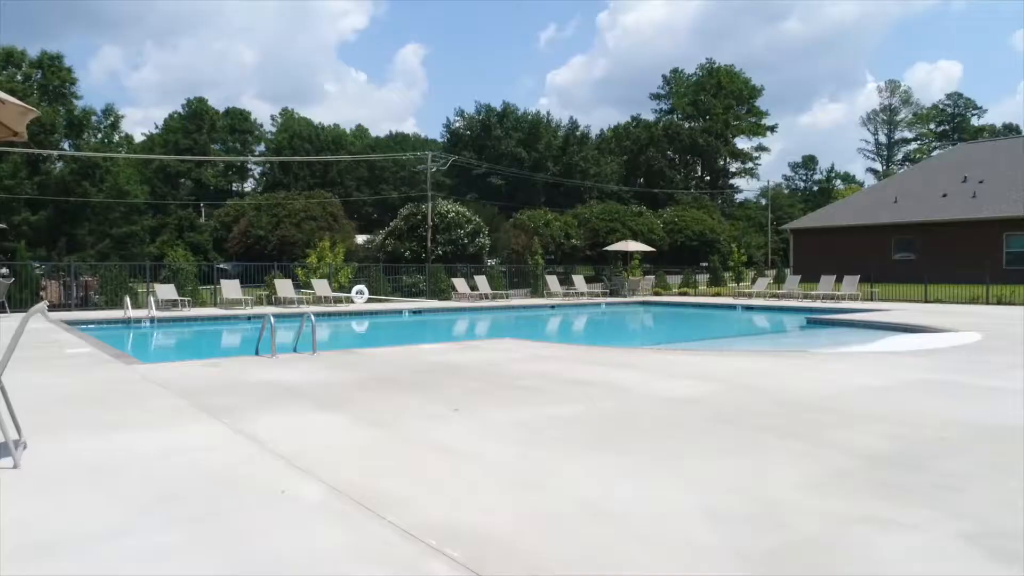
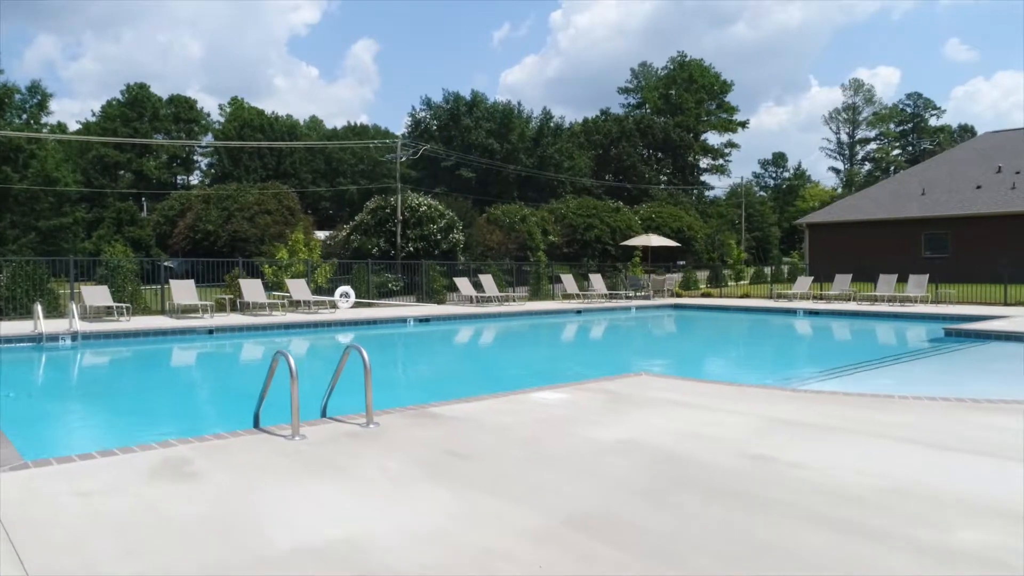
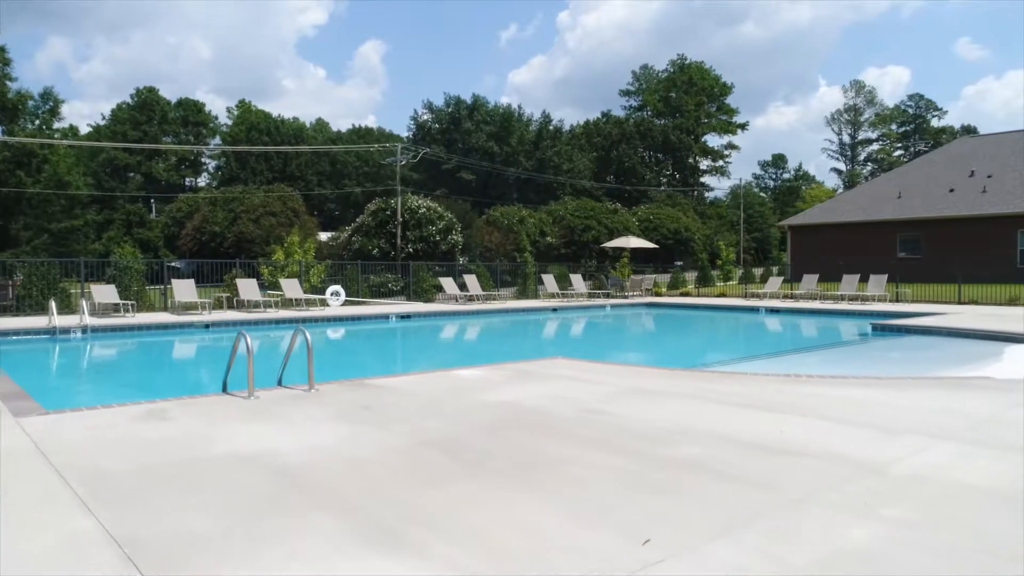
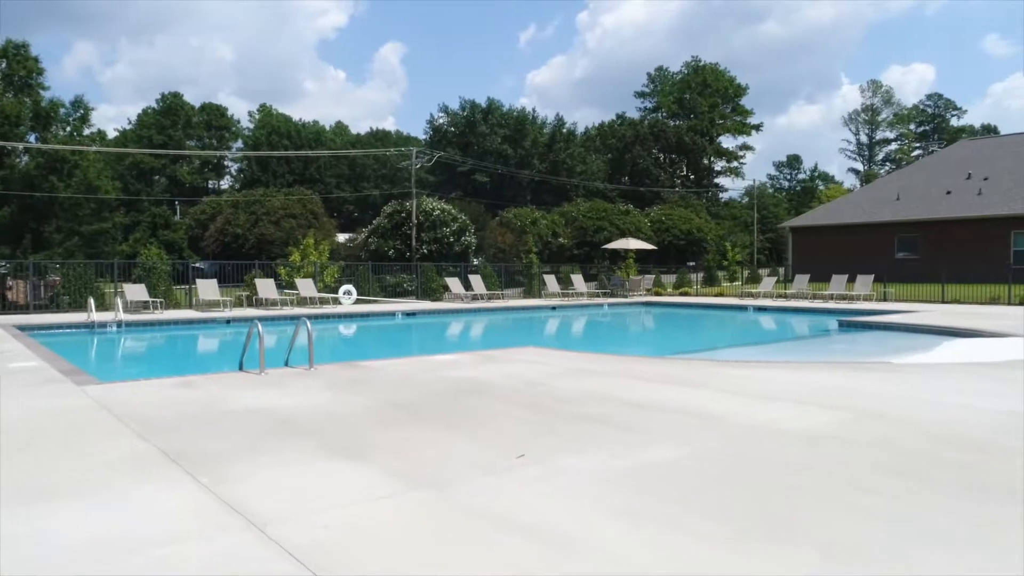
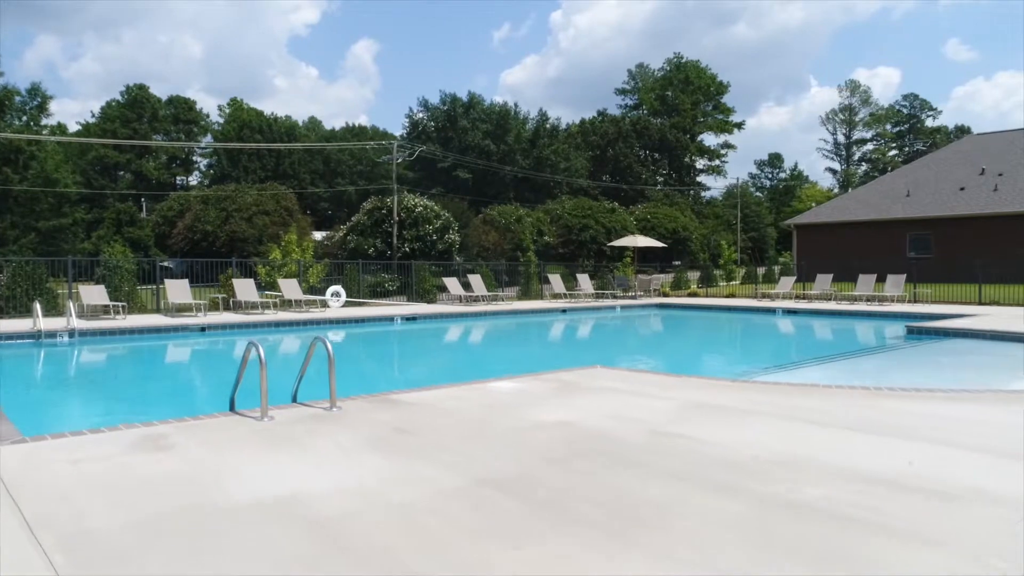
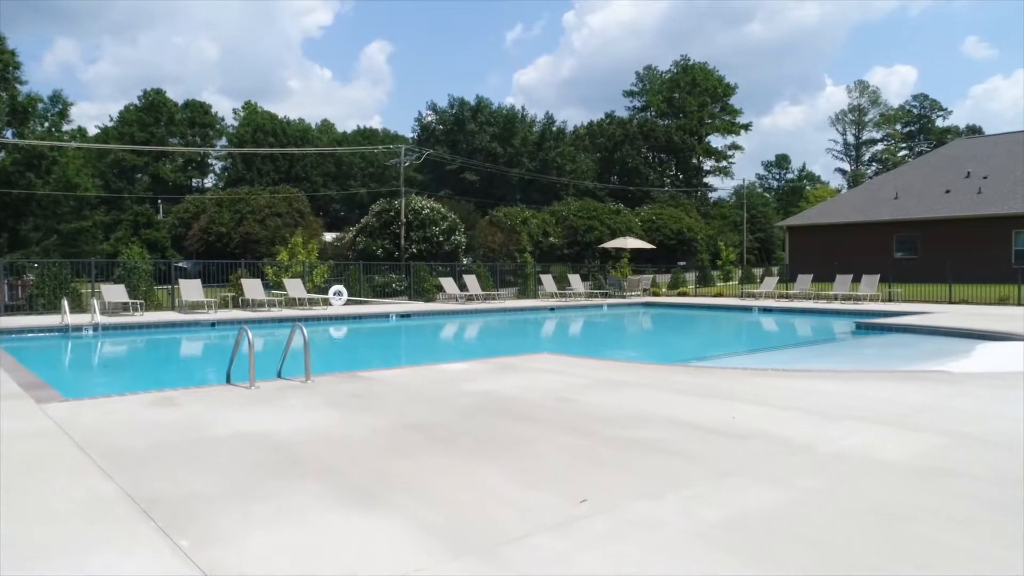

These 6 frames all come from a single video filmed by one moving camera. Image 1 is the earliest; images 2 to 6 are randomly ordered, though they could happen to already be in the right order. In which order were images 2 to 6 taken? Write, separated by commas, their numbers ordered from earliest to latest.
4, 6, 3, 5, 2
